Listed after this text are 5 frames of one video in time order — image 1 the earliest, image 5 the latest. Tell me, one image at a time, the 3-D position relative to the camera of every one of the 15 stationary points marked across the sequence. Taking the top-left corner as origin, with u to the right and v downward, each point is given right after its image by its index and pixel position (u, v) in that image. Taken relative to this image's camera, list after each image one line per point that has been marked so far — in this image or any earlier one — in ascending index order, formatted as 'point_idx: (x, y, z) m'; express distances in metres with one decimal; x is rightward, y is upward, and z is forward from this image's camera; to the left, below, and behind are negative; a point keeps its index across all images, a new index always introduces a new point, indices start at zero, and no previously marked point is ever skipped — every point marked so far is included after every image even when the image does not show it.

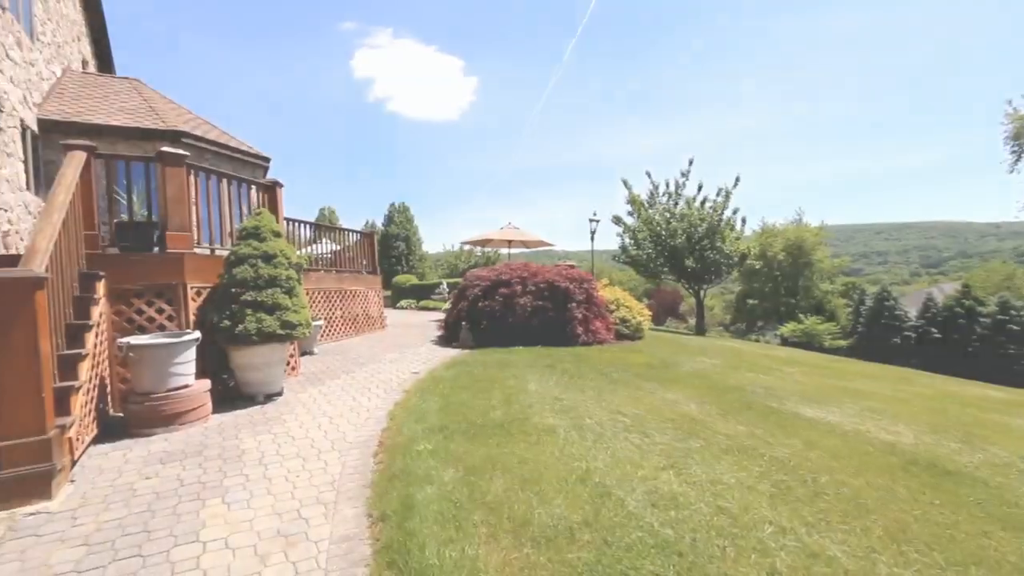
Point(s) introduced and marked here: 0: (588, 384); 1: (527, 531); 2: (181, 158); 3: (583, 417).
0: (+0.8, -1.0, +5.2) m
1: (+0.1, -1.2, +2.4) m
2: (-3.3, +1.3, +4.8) m
3: (+0.6, -1.1, +4.1) m
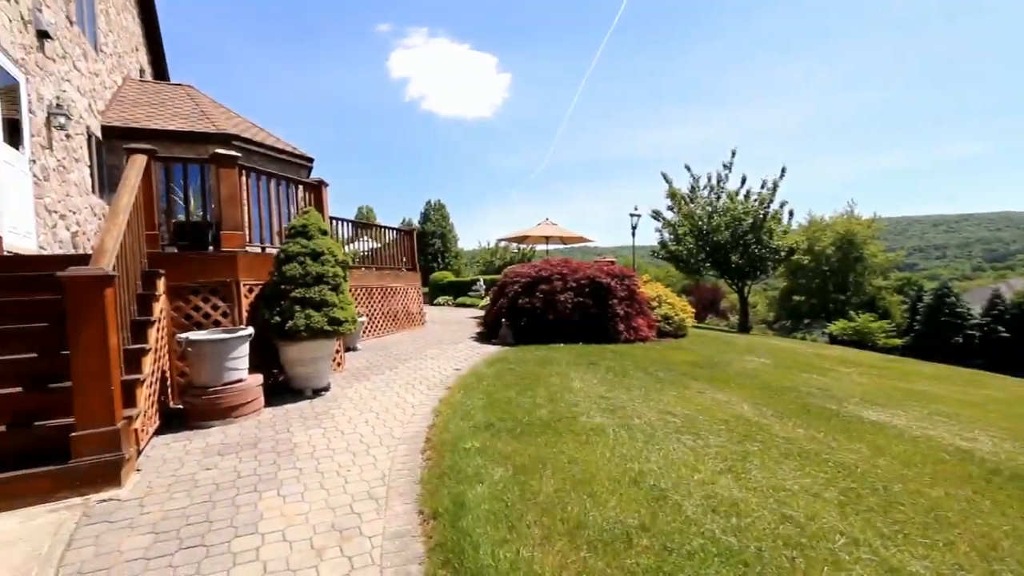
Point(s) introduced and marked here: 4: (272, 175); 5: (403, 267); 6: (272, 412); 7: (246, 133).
0: (+1.3, -1.0, +5.1) m
1: (+0.3, -1.2, +2.3) m
2: (-2.8, +1.3, +4.9) m
3: (+1.0, -1.1, +4.0) m
4: (-2.8, +1.3, +5.6) m
5: (-2.4, +0.5, +10.5) m
6: (-2.2, -1.2, +4.5) m
7: (-5.2, +3.0, +9.5) m
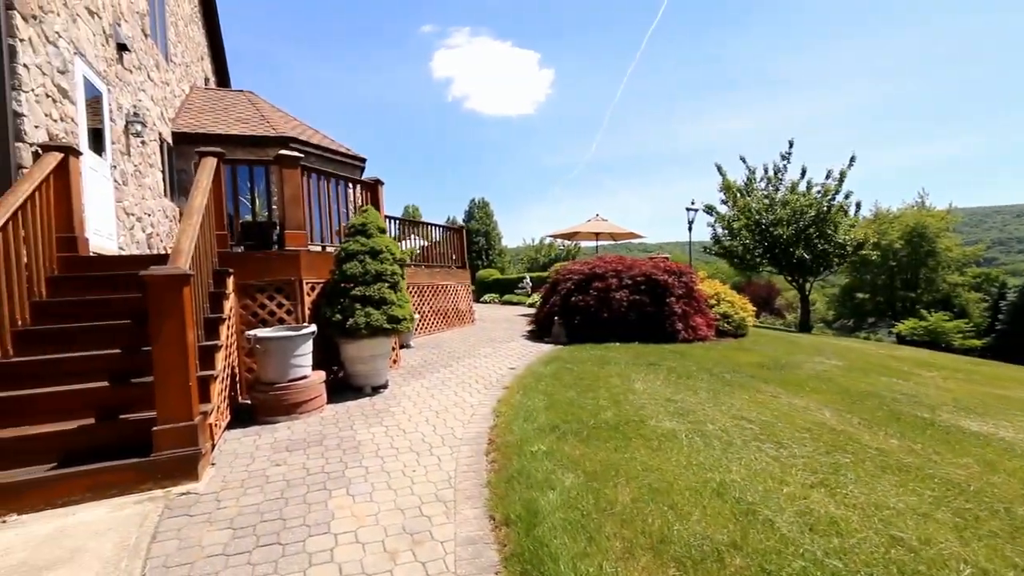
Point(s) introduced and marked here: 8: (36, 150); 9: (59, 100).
0: (+1.9, -1.0, +4.9) m
1: (+0.7, -1.2, +2.2) m
2: (-2.2, +1.3, +5.0) m
3: (+1.5, -1.0, +3.7) m
4: (-2.1, +1.3, +5.7) m
5: (-1.3, +0.5, +10.5) m
6: (-1.7, -1.1, +4.5) m
7: (-4.2, +3.1, +9.7) m
8: (-4.2, +1.2, +4.3) m
9: (-4.5, +1.9, +4.8) m
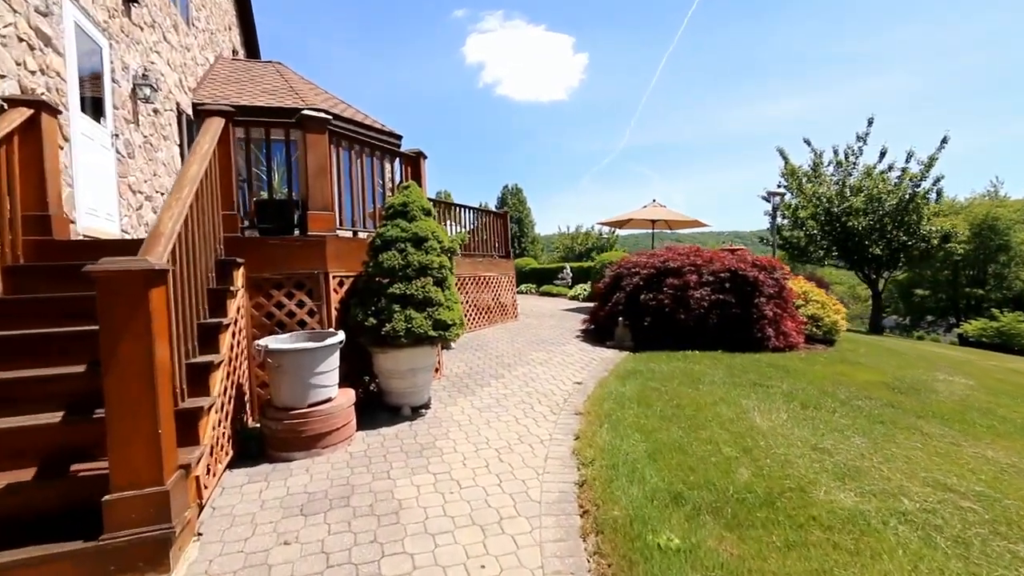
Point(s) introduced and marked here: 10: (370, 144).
0: (+2.5, -1.0, +3.7) m
1: (+1.1, -1.3, +1.0) m
2: (-1.6, +1.4, +4.0) m
3: (+2.0, -1.1, +2.6) m
4: (-1.4, +1.4, +4.7) m
5: (-0.3, +0.7, +9.4) m
6: (-1.1, -1.1, +3.6) m
7: (-3.2, +3.3, +8.8) m
8: (-3.6, +1.3, +3.4) m
9: (-3.8, +1.9, +3.9) m
10: (-1.4, +1.4, +4.7) m
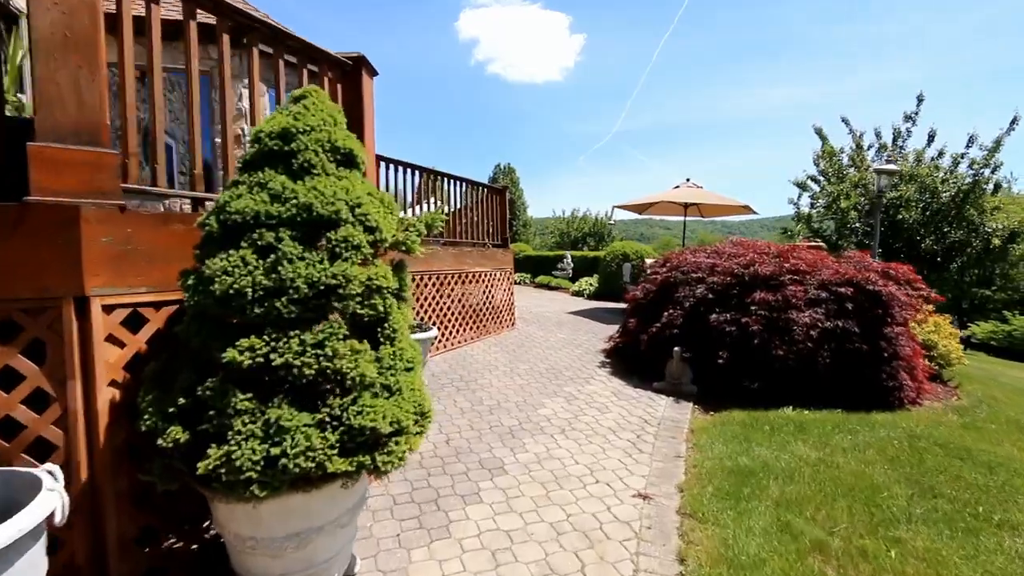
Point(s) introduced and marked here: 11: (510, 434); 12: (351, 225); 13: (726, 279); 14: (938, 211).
0: (+2.6, -1.3, +1.4) m
1: (+1.3, -1.6, -1.2) m
2: (-1.4, +1.2, +1.6) m
3: (+2.1, -1.4, +0.3) m
4: (-1.3, +1.3, +2.2) m
5: (-0.3, +0.7, +7.1) m
6: (-1.0, -1.3, +1.2) m
7: (-3.1, +3.3, +6.2) m
8: (-3.5, +1.2, +0.9) m
9: (-3.7, +1.8, +1.4) m
10: (-1.2, +1.3, +2.2) m
11: (-0.1, -1.1, +3.5) m
12: (-0.6, +0.2, +1.7) m
13: (+2.0, +0.1, +4.6) m
14: (+11.6, +2.2, +13.0) m
